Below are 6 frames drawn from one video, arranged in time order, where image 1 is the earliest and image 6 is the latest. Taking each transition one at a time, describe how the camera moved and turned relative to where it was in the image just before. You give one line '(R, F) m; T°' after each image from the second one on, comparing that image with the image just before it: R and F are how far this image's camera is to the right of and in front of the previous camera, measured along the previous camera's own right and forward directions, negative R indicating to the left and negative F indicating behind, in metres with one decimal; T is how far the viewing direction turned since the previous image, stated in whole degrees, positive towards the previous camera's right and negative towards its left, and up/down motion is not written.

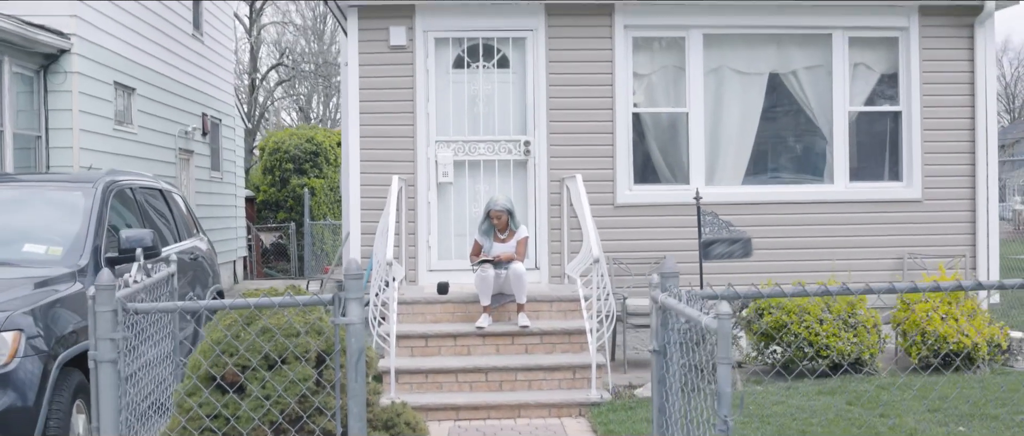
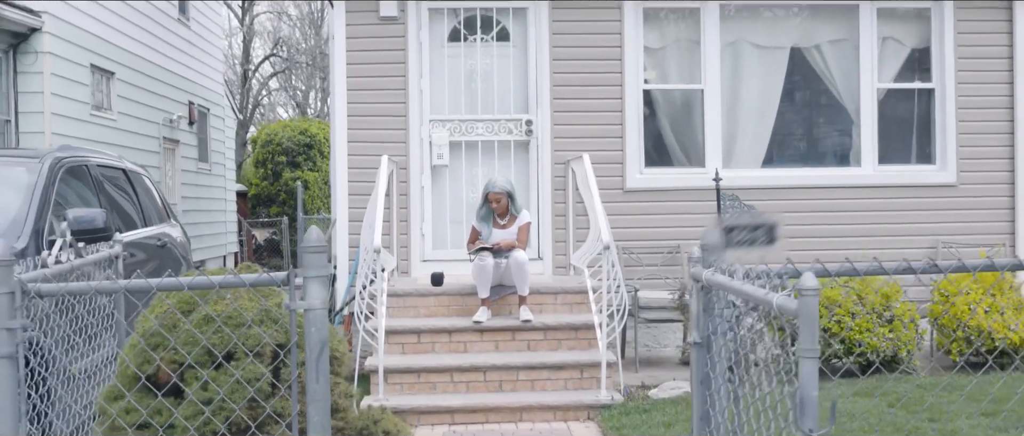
(0.0, +0.6) m; 0°
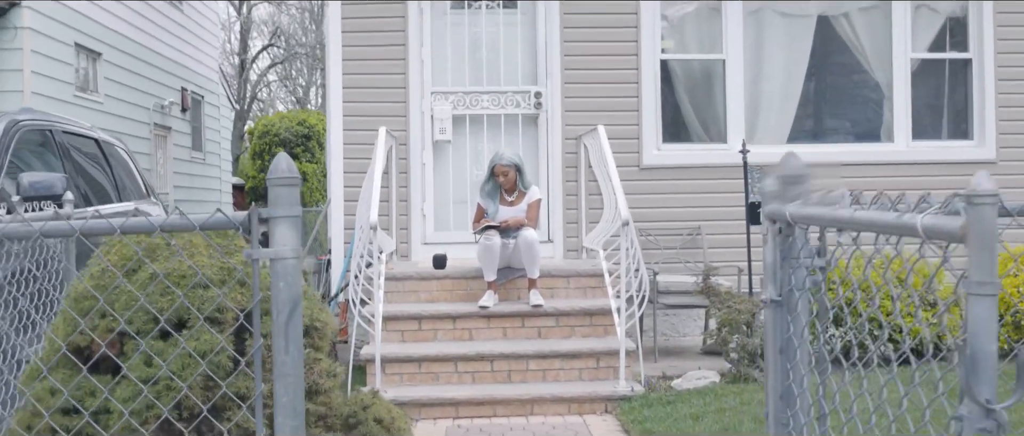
(0.0, +0.5) m; 0°
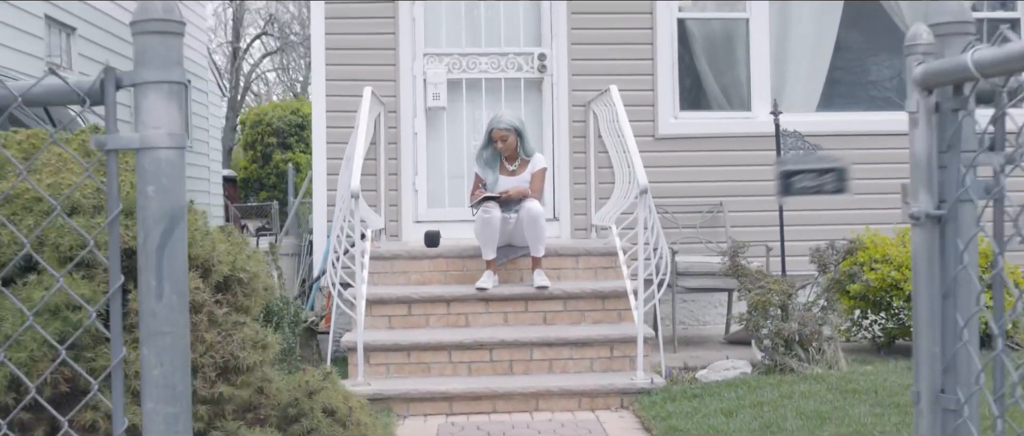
(0.0, +0.7) m; 0°
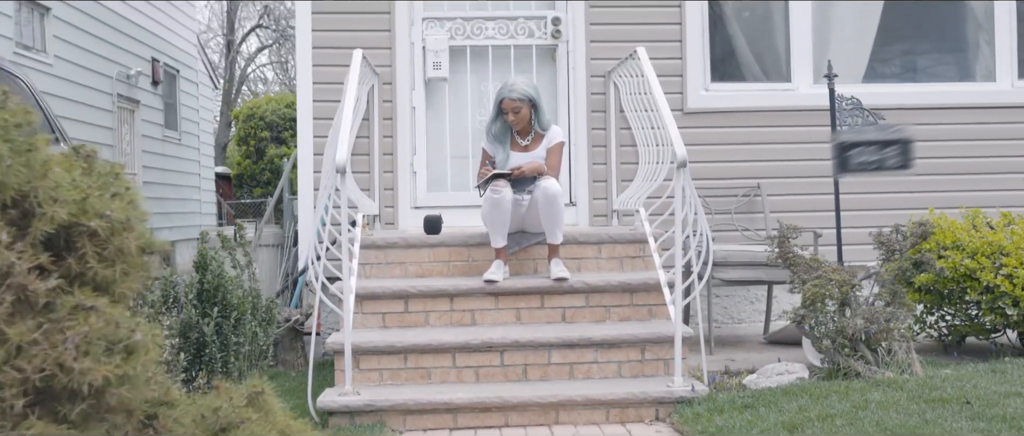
(0.0, +0.7) m; 0°
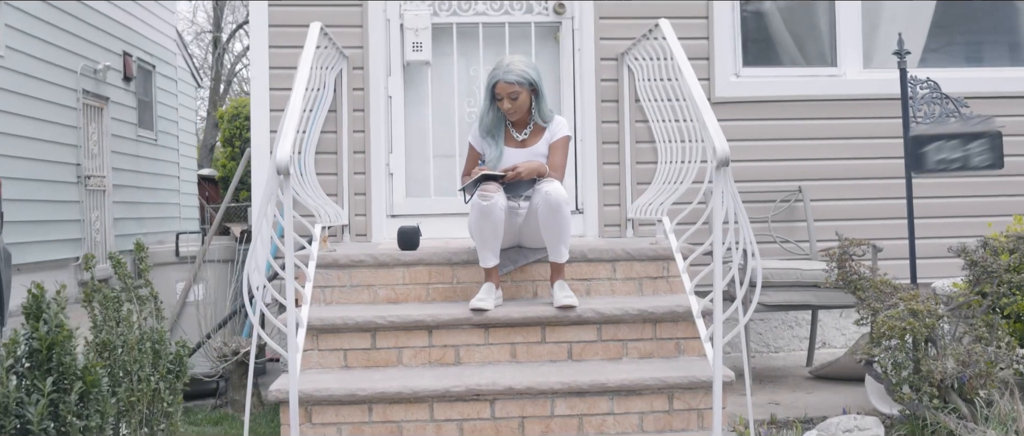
(0.0, +0.9) m; 0°
